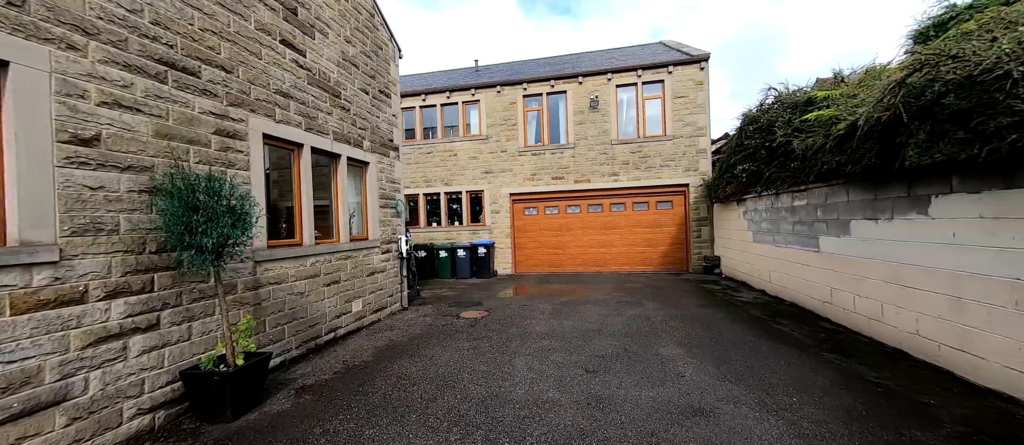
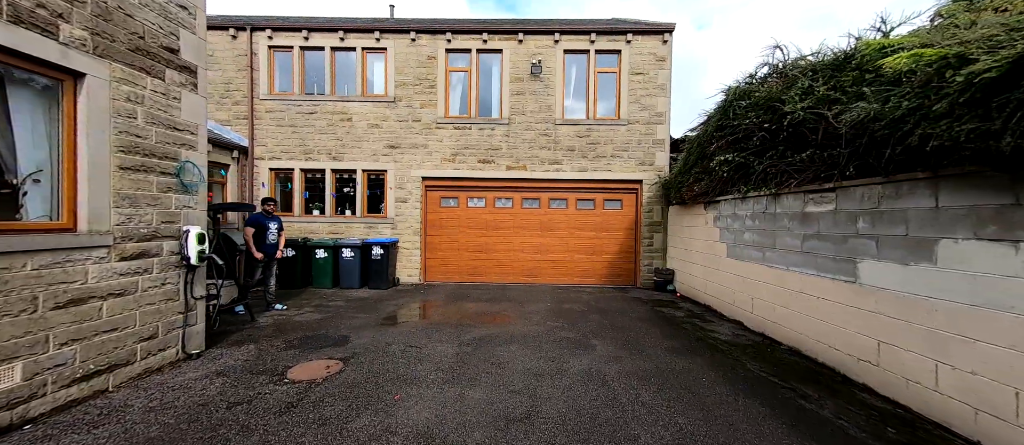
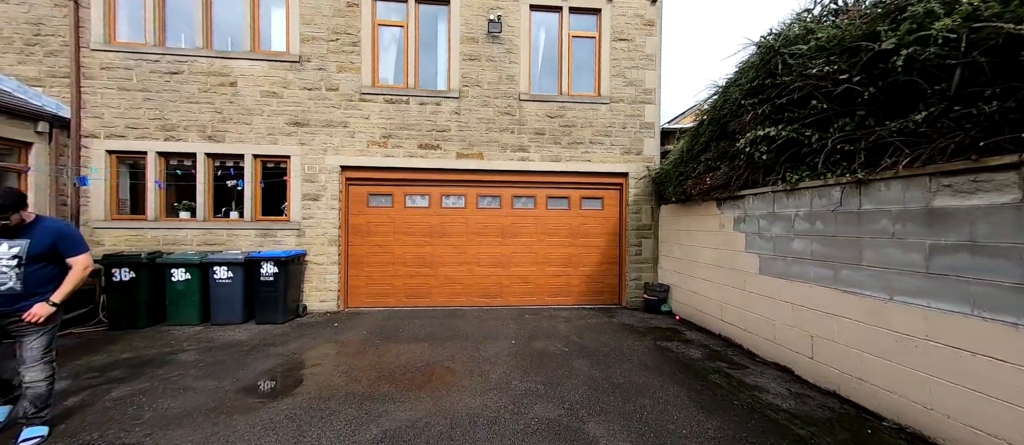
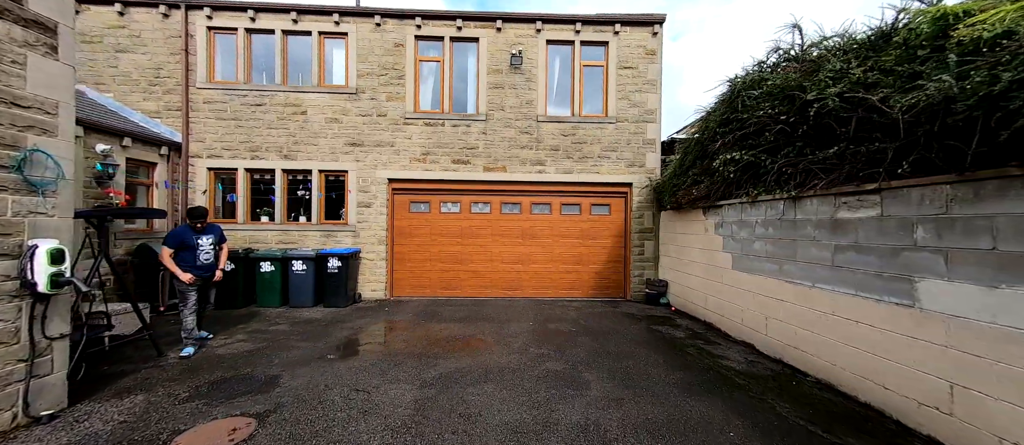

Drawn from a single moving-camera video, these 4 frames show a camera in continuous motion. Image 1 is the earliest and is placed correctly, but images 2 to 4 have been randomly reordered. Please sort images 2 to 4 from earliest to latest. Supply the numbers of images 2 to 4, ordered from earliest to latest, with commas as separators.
2, 4, 3
